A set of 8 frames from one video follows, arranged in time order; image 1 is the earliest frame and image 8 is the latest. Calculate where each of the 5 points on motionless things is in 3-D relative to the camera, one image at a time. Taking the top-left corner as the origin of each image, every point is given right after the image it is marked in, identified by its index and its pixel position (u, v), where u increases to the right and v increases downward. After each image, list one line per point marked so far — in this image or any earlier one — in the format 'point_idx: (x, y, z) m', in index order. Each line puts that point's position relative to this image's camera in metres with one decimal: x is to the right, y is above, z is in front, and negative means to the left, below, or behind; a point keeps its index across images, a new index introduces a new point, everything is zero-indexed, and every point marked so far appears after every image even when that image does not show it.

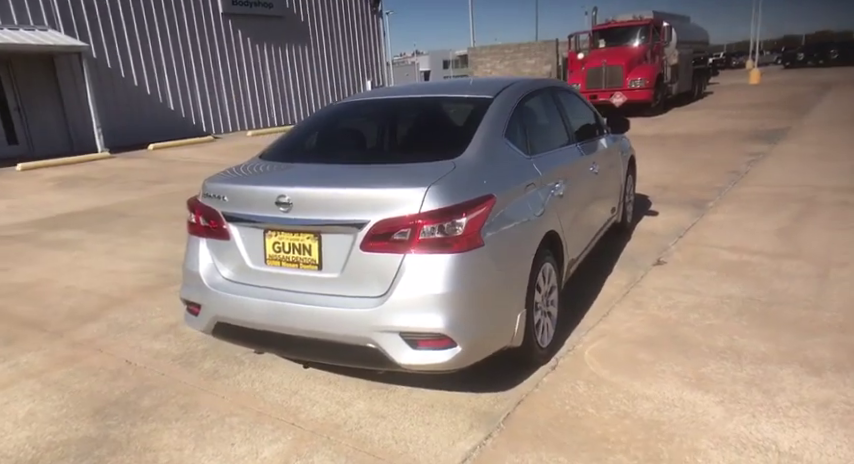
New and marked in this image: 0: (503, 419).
0: (+0.4, -0.9, +2.6) m
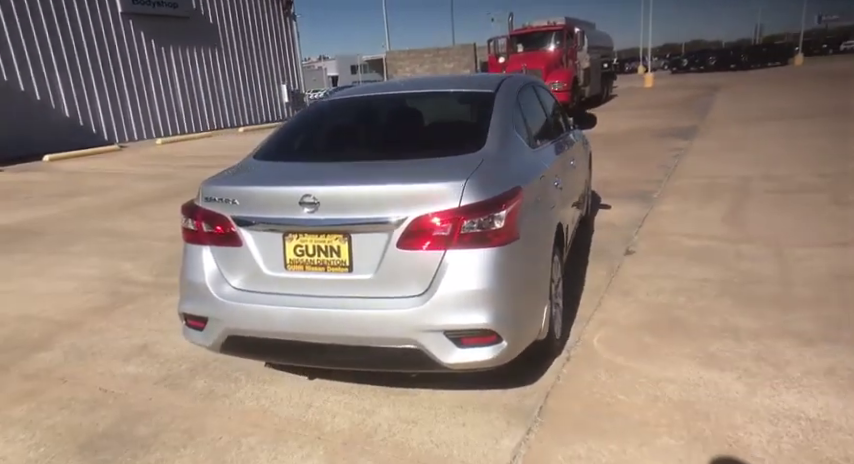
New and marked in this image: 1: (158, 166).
0: (+0.5, -0.8, +2.6) m
1: (-7.2, +1.7, +14.8) m
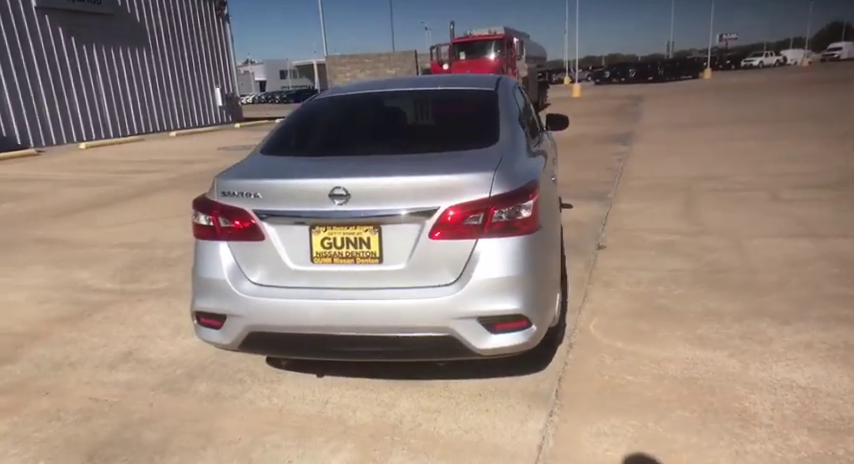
0: (+0.6, -0.8, +2.7) m
1: (-8.4, +1.5, +13.9) m
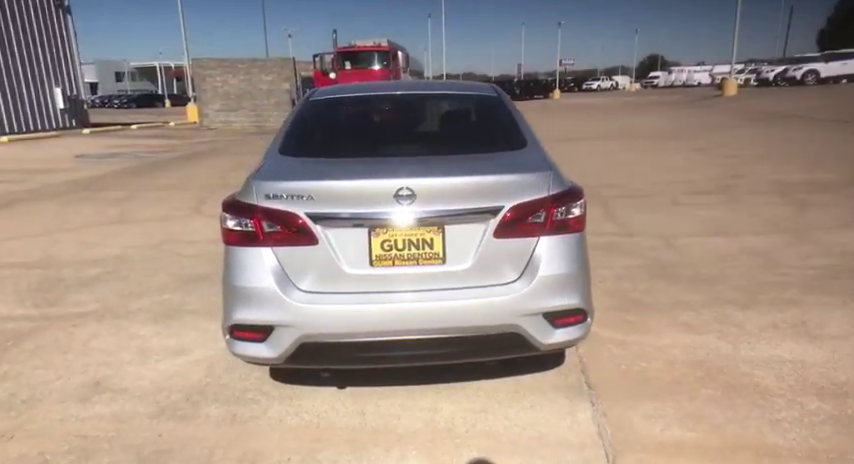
0: (+0.8, -0.8, +2.8) m
1: (-10.7, +1.1, +11.7) m
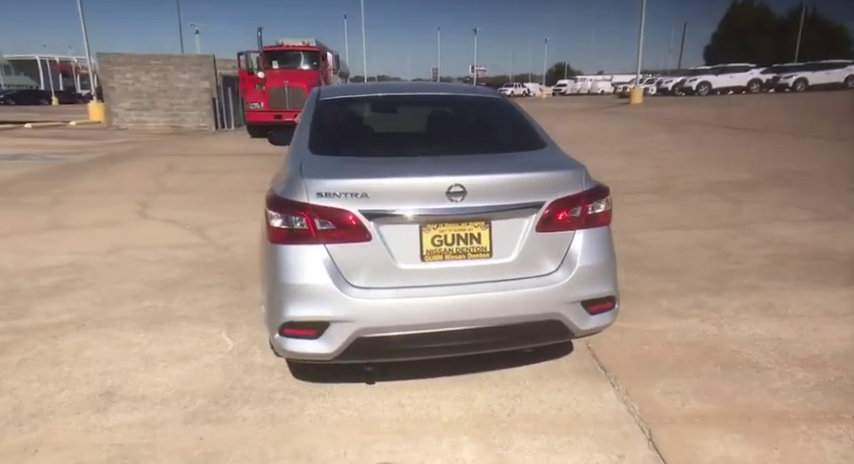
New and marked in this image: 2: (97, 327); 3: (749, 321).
0: (+1.0, -0.7, +3.0) m
1: (-11.7, +0.9, +10.2) m
2: (-2.2, -0.6, +3.7) m
3: (+2.0, -0.6, +3.5) m
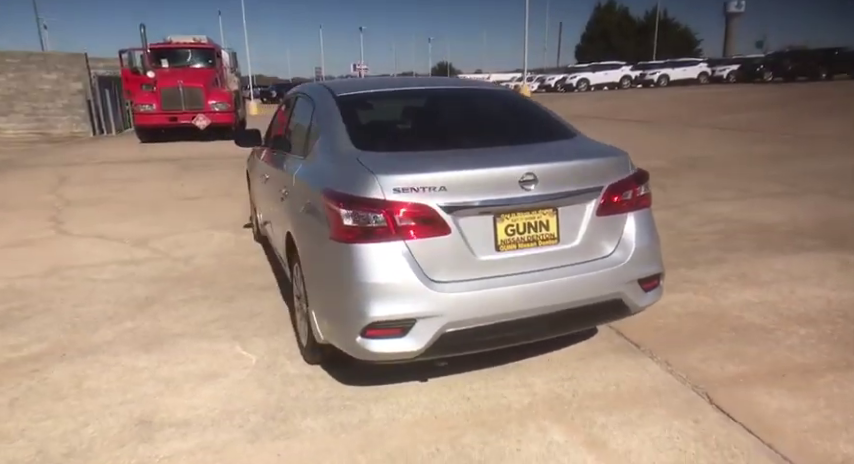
0: (+1.2, -0.6, +3.2) m
1: (-12.6, +0.2, +7.9) m
2: (-2.1, -0.7, +3.3) m
3: (+2.2, -0.4, +3.9) m
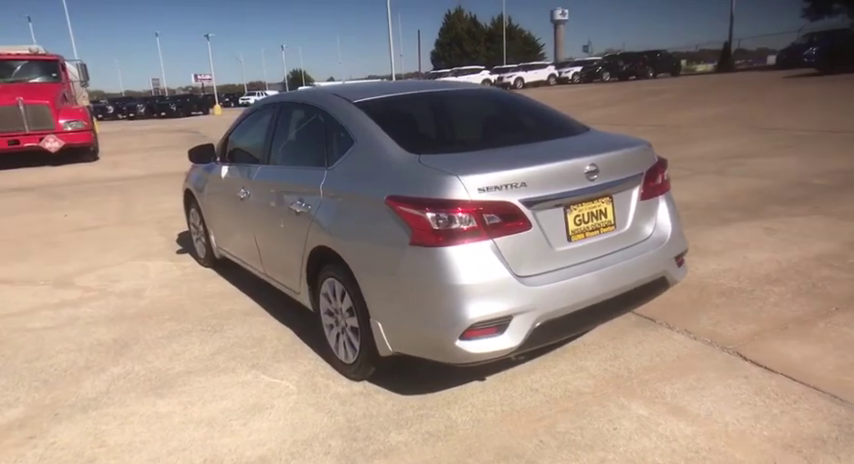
0: (+1.4, -0.5, +3.5) m
1: (-13.2, -1.1, +5.0) m
2: (-1.8, -0.9, +2.9) m
3: (+2.2, -0.2, +4.4) m
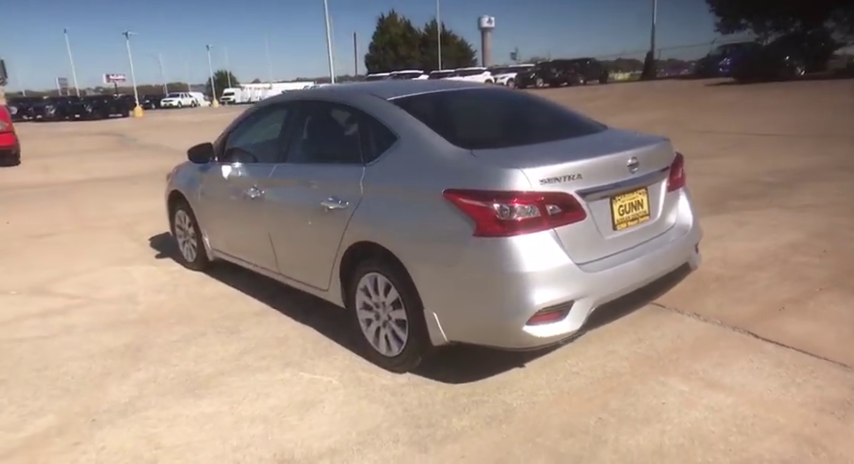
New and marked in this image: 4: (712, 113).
0: (+1.6, -0.5, +3.8) m
1: (-13.1, -1.3, +3.7) m
2: (-1.5, -0.9, +2.8) m
3: (+2.2, -0.2, +4.7) m
4: (+8.9, +3.7, +17.2) m
